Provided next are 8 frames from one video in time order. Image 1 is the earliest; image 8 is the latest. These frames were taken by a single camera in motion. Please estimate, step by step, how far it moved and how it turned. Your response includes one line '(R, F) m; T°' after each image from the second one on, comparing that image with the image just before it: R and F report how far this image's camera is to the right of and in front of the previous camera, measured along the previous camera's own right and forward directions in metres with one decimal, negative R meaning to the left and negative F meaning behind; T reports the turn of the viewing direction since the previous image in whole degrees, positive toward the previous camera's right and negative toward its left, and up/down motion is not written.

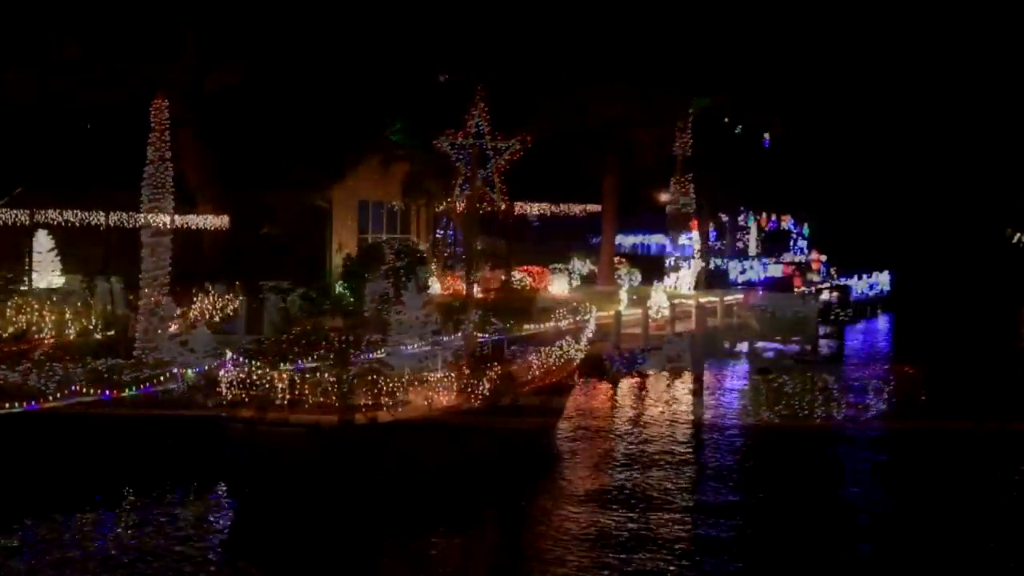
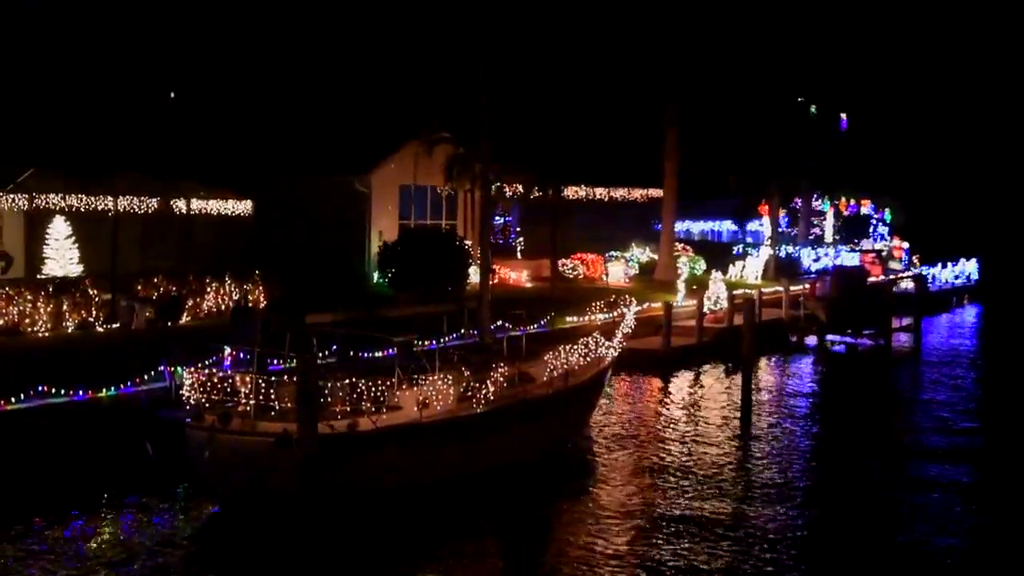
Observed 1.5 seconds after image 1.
(+0.9, +1.7) m; -4°
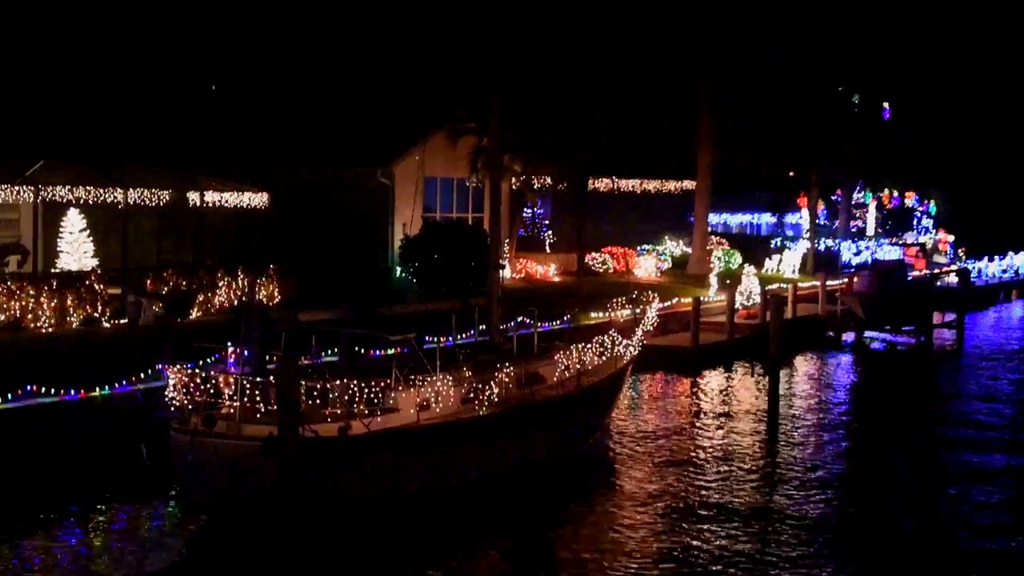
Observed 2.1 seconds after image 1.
(+0.4, +0.7) m; -2°
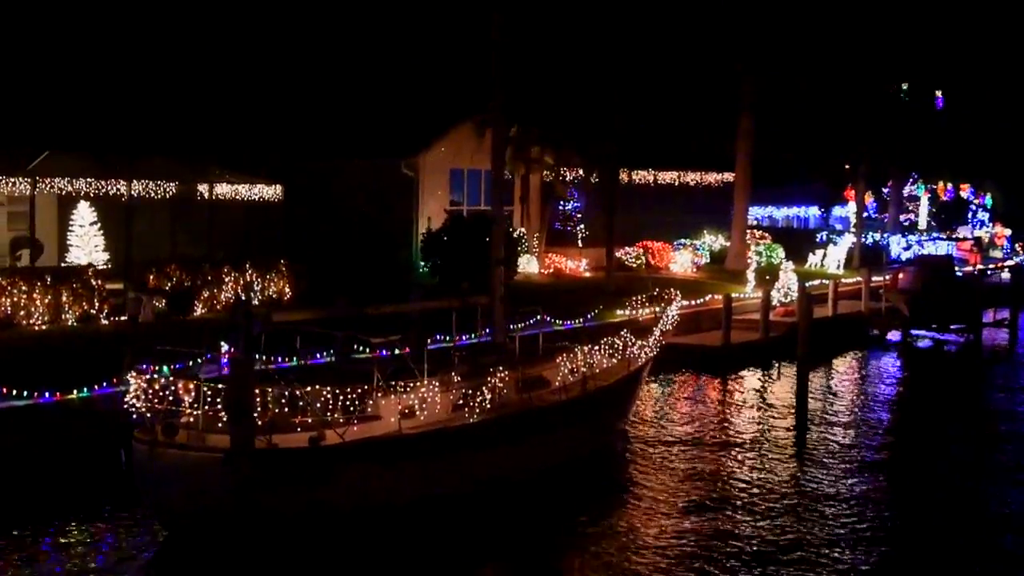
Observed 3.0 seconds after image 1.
(+0.6, +0.9) m; -3°
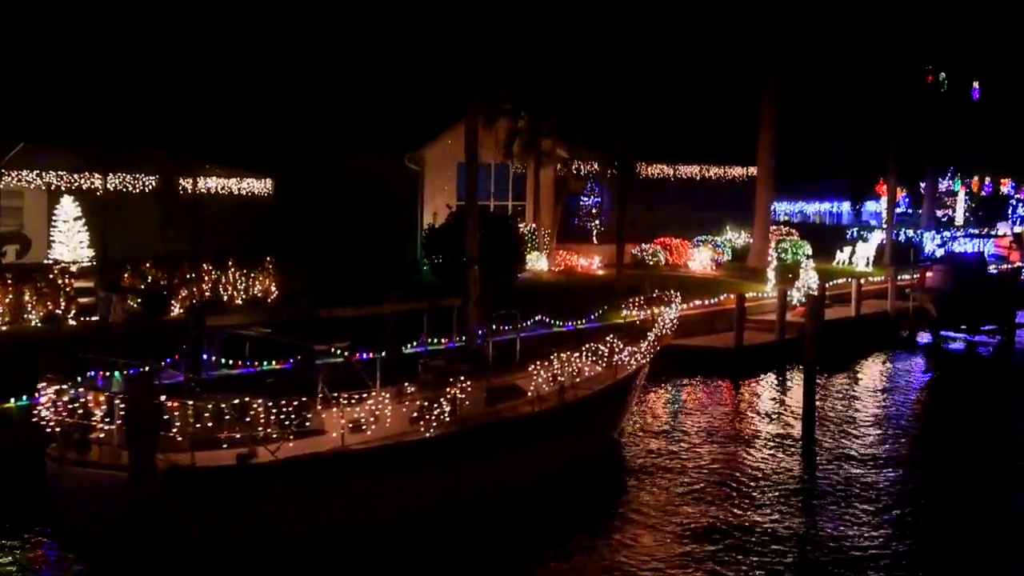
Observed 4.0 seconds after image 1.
(+0.8, +1.1) m; -2°
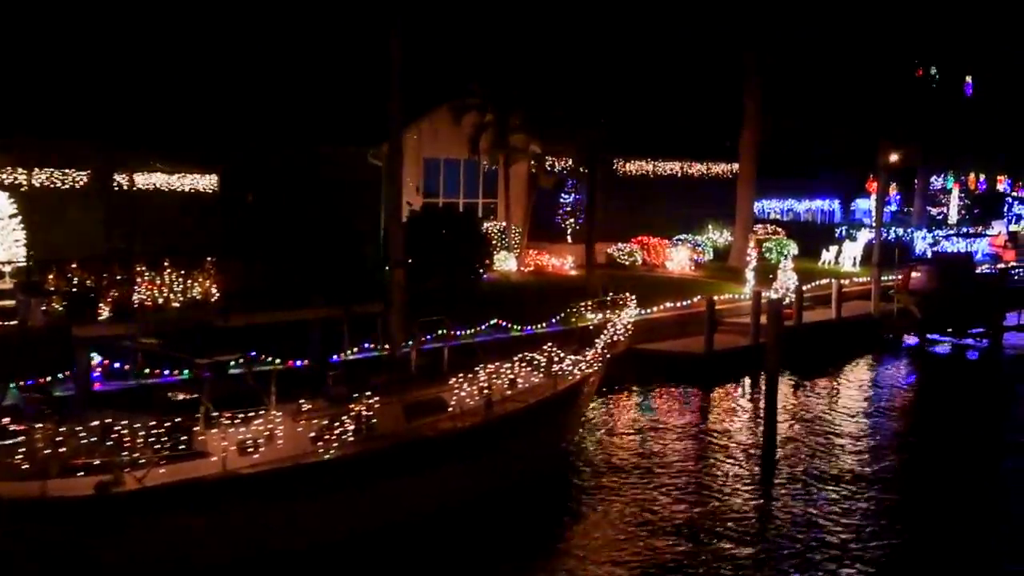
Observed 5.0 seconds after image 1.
(+0.8, +1.1) m; 0°
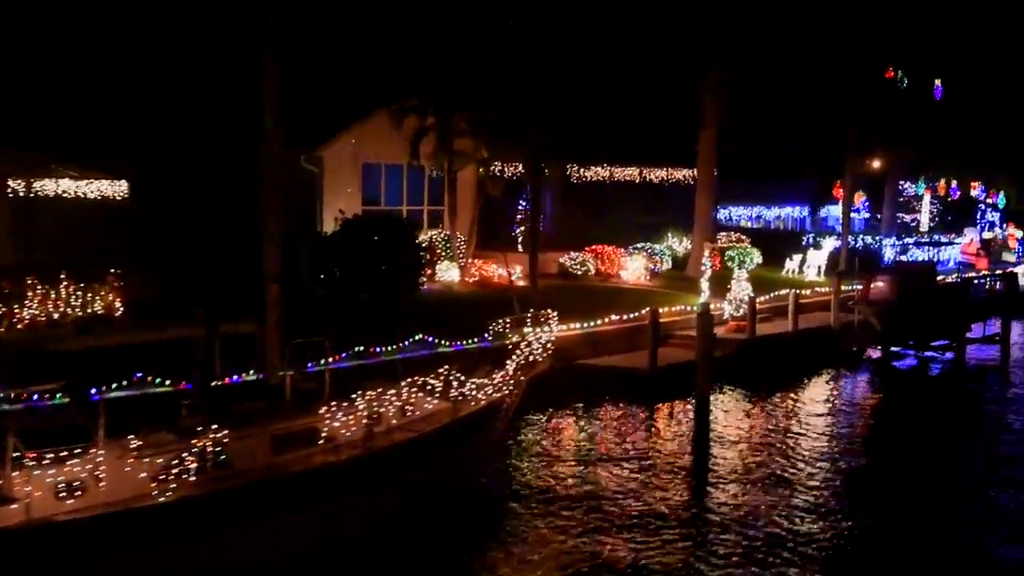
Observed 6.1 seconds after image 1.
(+1.0, +1.2) m; +1°
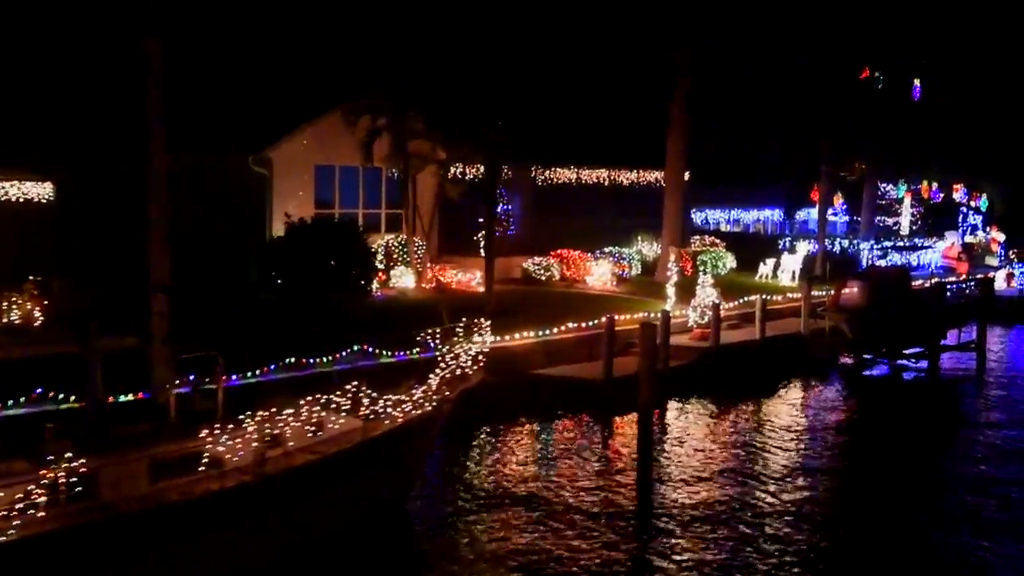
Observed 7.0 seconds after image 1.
(+0.7, +1.0) m; 0°
